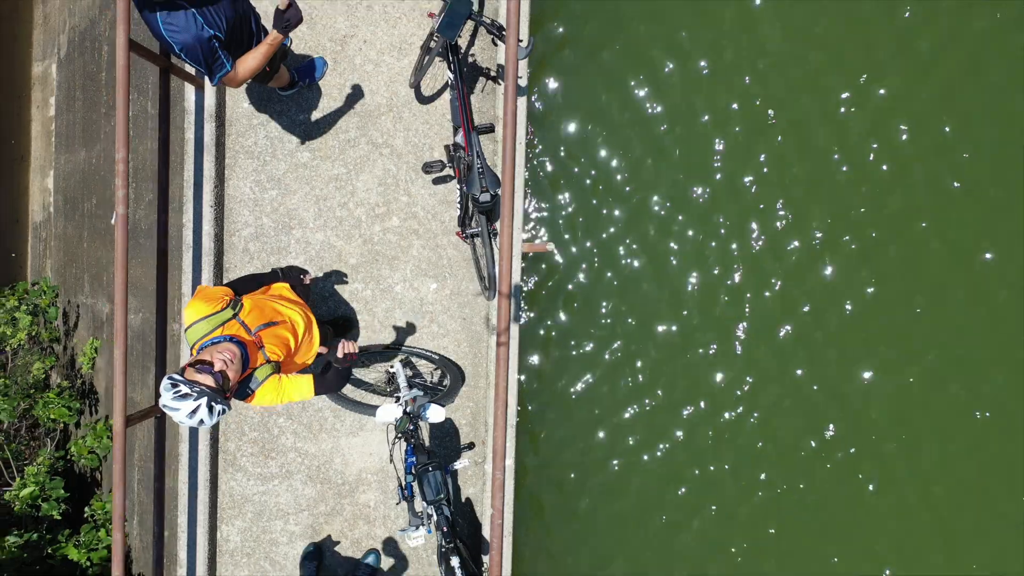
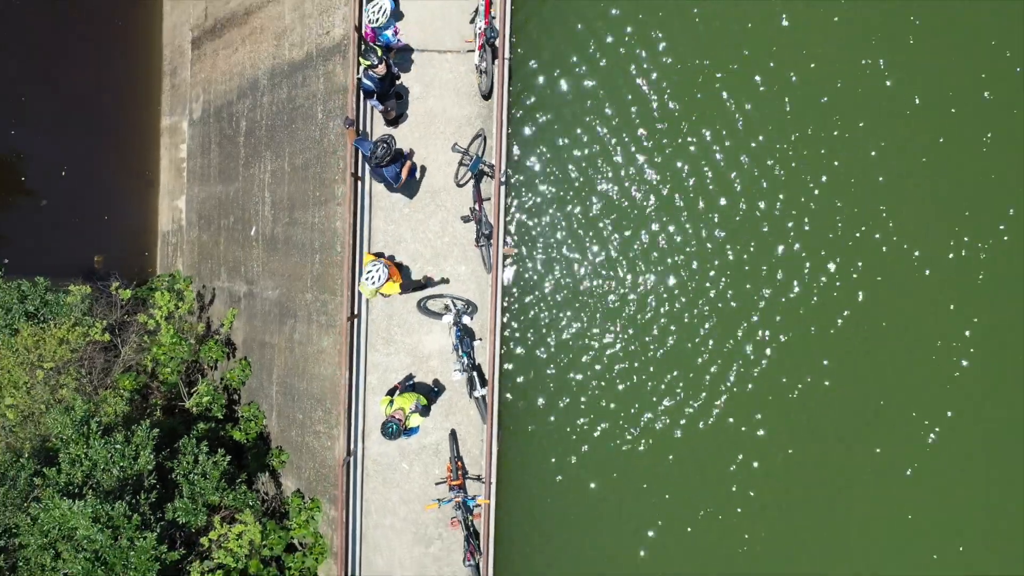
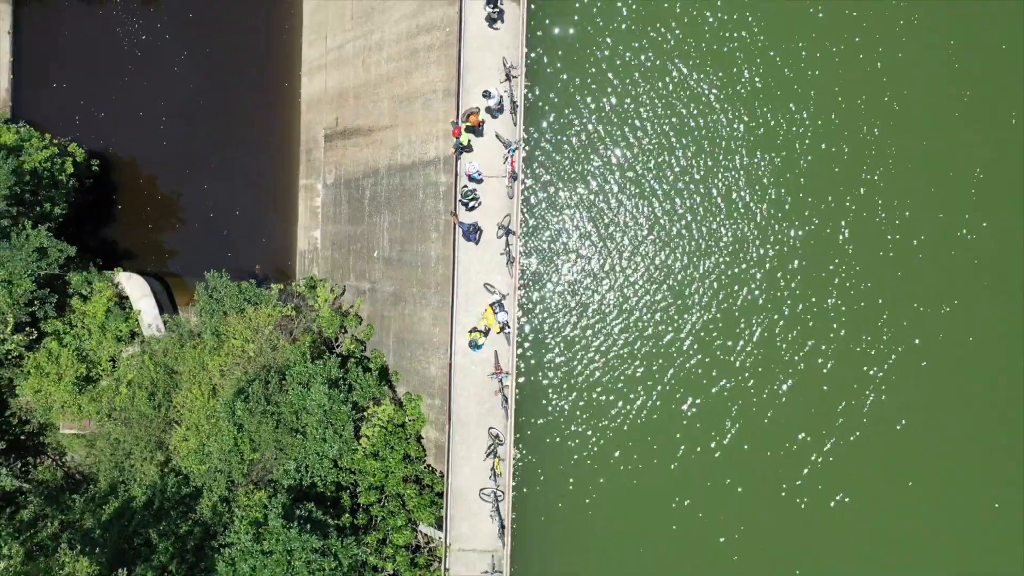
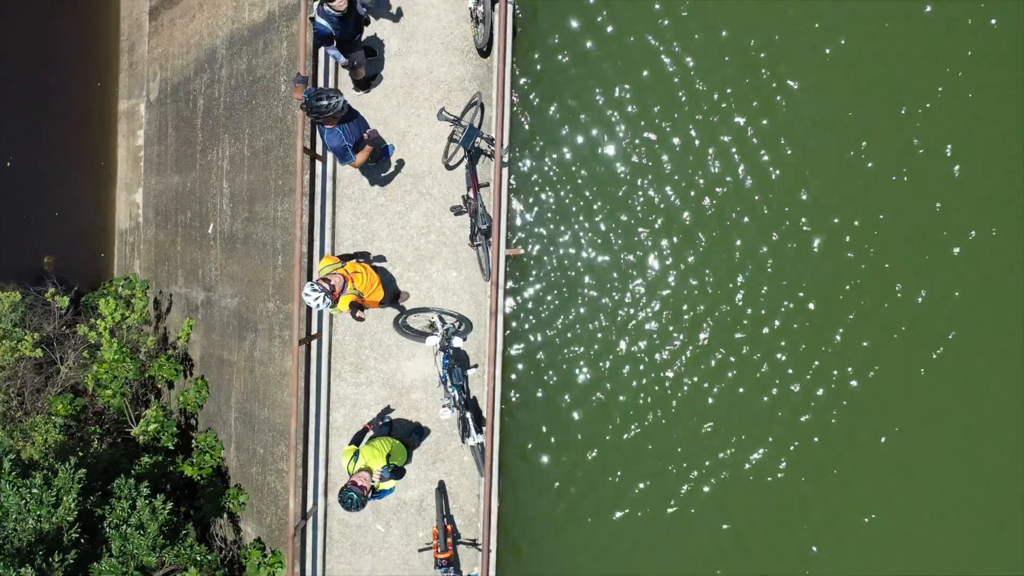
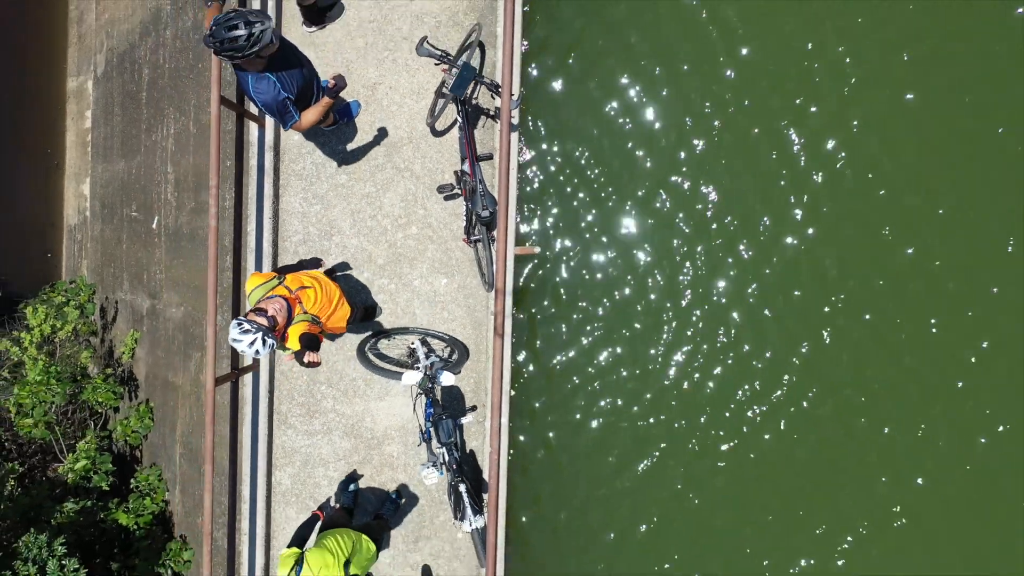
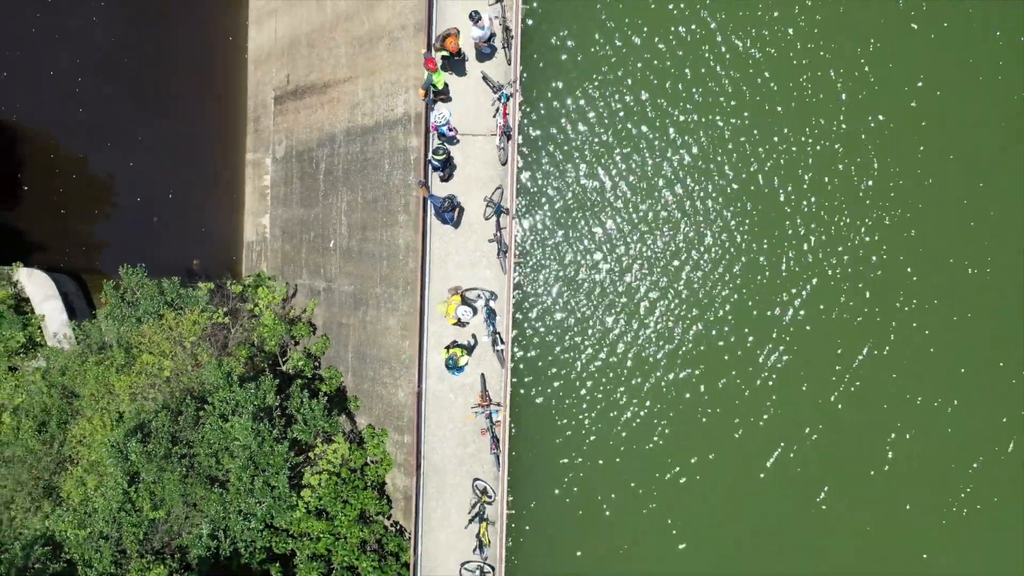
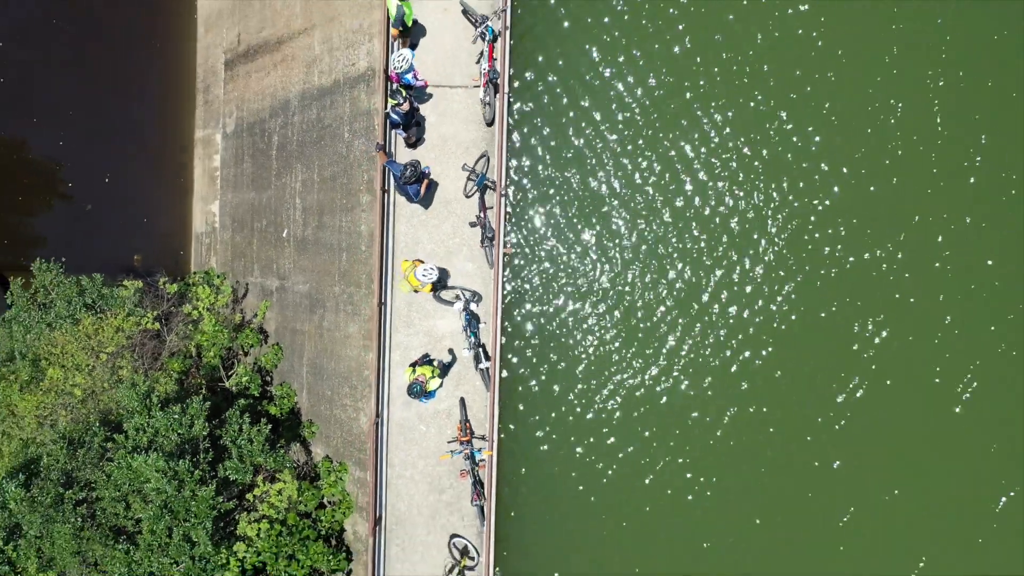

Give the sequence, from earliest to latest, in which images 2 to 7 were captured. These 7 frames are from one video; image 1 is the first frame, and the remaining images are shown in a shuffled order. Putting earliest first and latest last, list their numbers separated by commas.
5, 4, 2, 7, 6, 3
